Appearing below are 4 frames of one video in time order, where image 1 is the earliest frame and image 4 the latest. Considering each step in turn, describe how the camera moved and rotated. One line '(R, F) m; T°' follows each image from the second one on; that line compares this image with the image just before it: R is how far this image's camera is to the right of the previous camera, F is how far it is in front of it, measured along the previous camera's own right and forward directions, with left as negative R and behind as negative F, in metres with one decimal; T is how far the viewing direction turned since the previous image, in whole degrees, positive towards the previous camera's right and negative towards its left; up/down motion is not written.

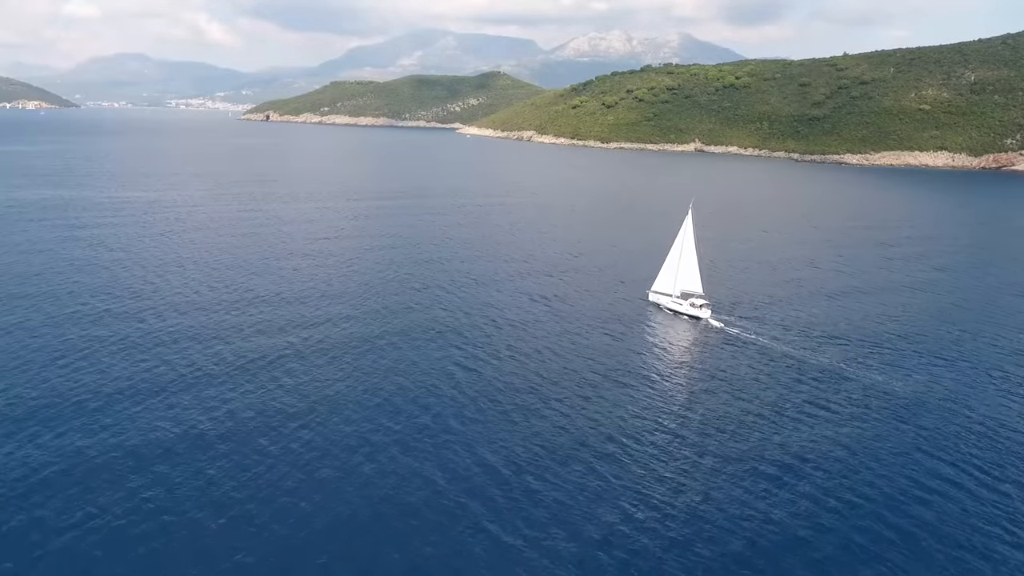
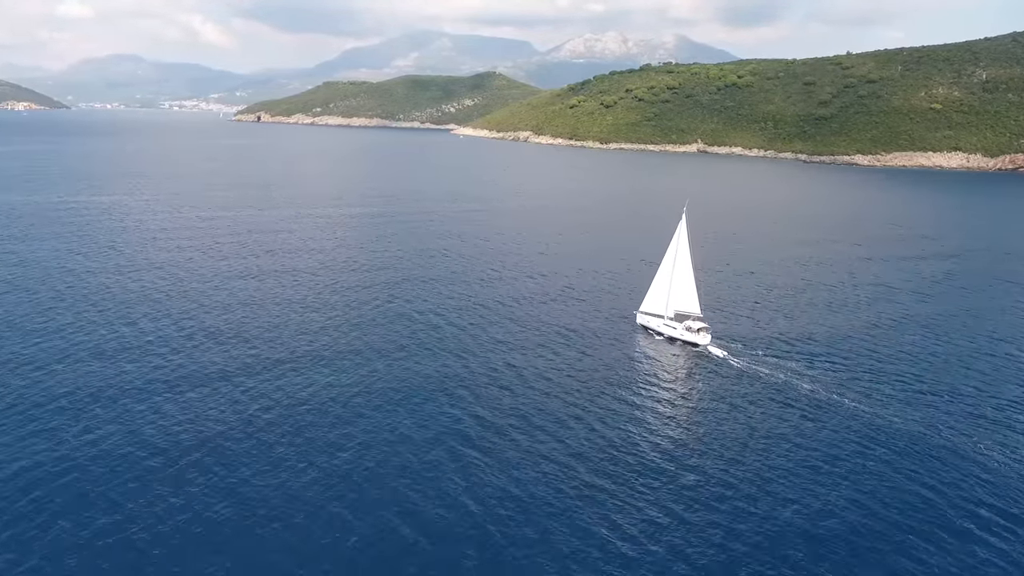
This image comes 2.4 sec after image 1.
(-0.4, +6.3) m; 0°
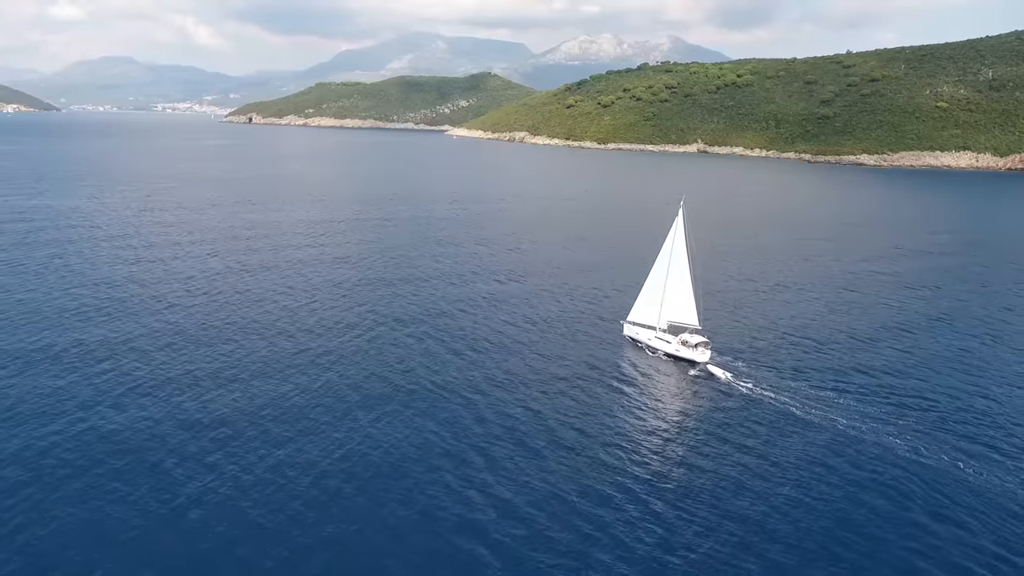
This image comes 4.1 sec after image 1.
(-0.1, +4.8) m; 0°
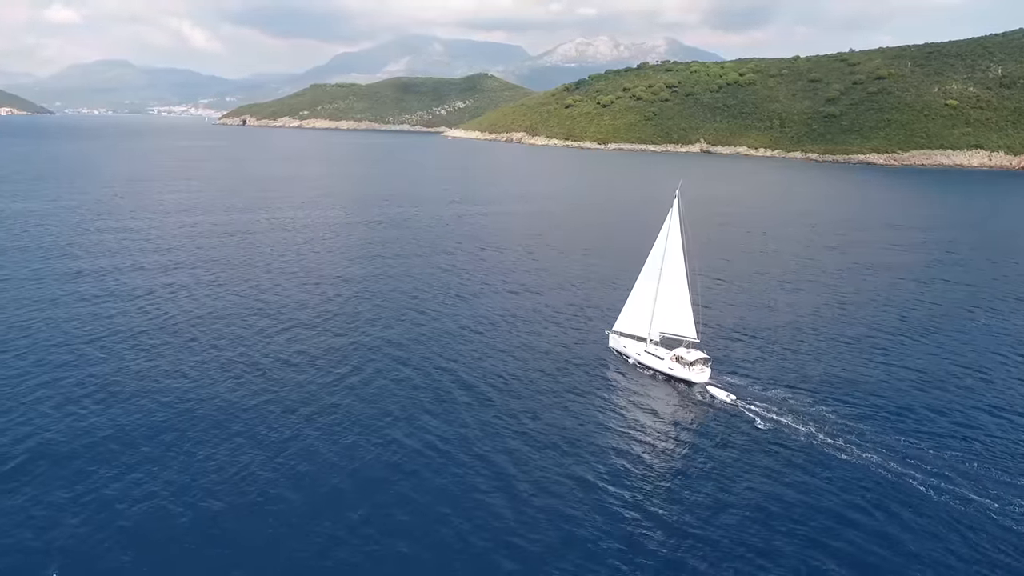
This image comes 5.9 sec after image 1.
(-0.4, +4.5) m; 0°
